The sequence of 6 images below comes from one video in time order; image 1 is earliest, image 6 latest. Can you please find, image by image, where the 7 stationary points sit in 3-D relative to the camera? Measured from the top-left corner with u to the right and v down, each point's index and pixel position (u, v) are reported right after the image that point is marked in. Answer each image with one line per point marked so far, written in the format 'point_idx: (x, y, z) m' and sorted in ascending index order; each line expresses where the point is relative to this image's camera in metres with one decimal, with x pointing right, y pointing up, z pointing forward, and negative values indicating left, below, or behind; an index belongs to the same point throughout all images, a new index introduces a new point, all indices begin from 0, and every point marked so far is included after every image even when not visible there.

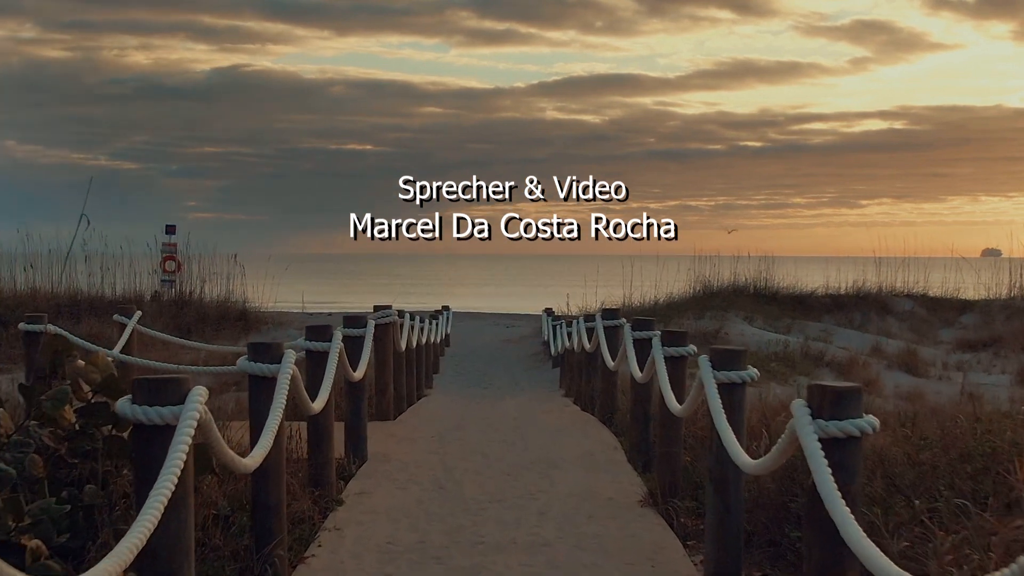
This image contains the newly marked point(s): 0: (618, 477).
0: (+0.7, -1.2, +5.4) m
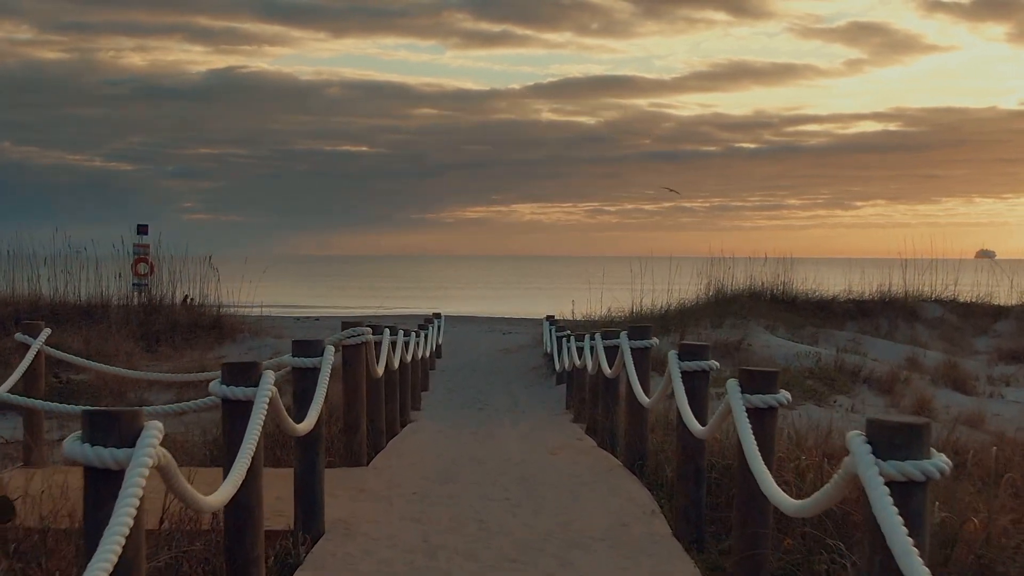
0: (+0.7, -1.3, +3.9) m
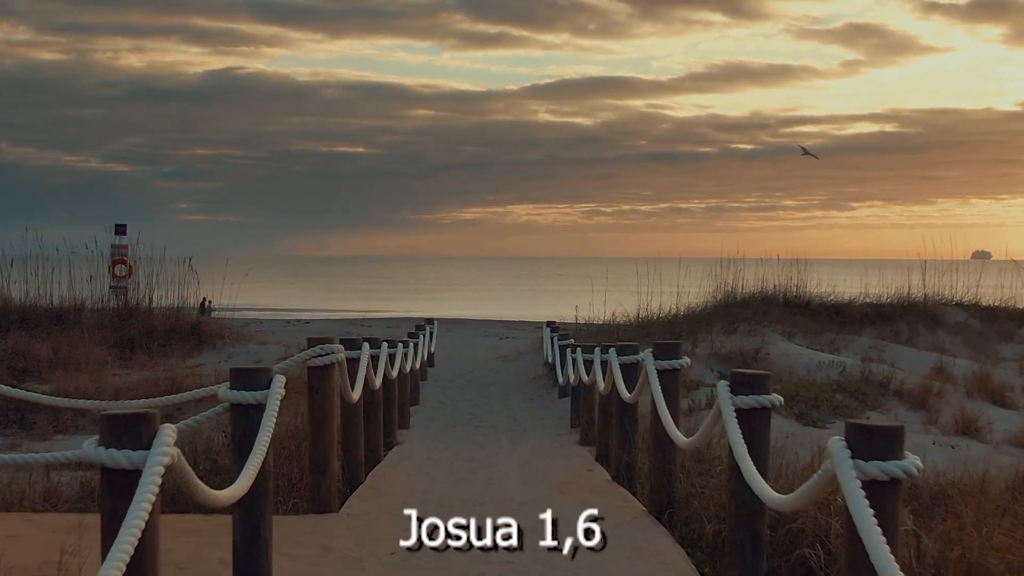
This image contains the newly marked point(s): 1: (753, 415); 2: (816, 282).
0: (+0.7, -1.3, +2.9) m
1: (+1.0, -0.5, +3.4) m
2: (+6.4, +0.1, +17.7) m
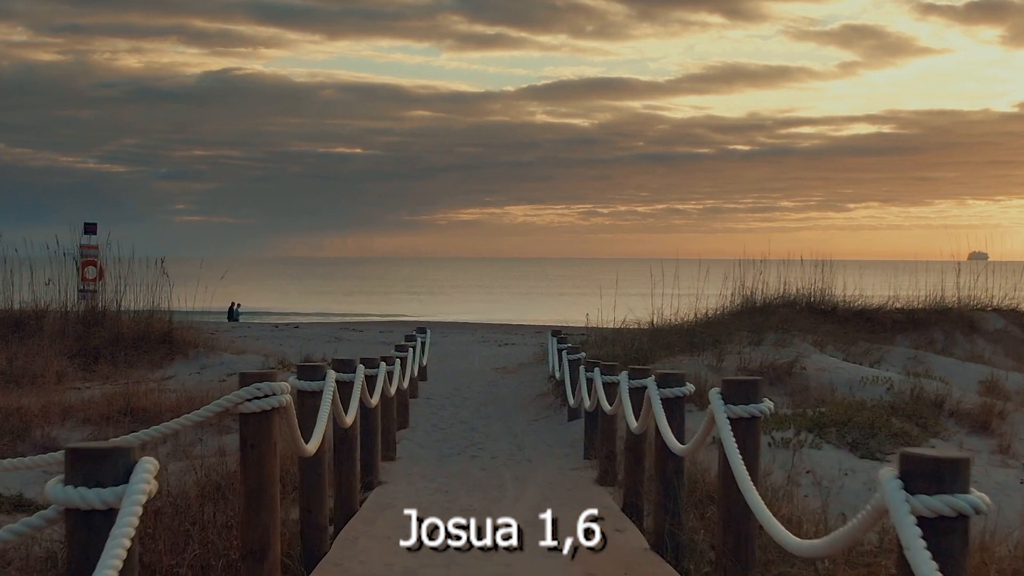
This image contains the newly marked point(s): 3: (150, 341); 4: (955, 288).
0: (+0.8, -1.4, +1.5) m
1: (+1.0, -0.6, +2.0) m
2: (+6.4, 0.0, +16.4) m
3: (-6.5, -1.0, +15.1) m
4: (+8.9, 0.0, +16.9) m
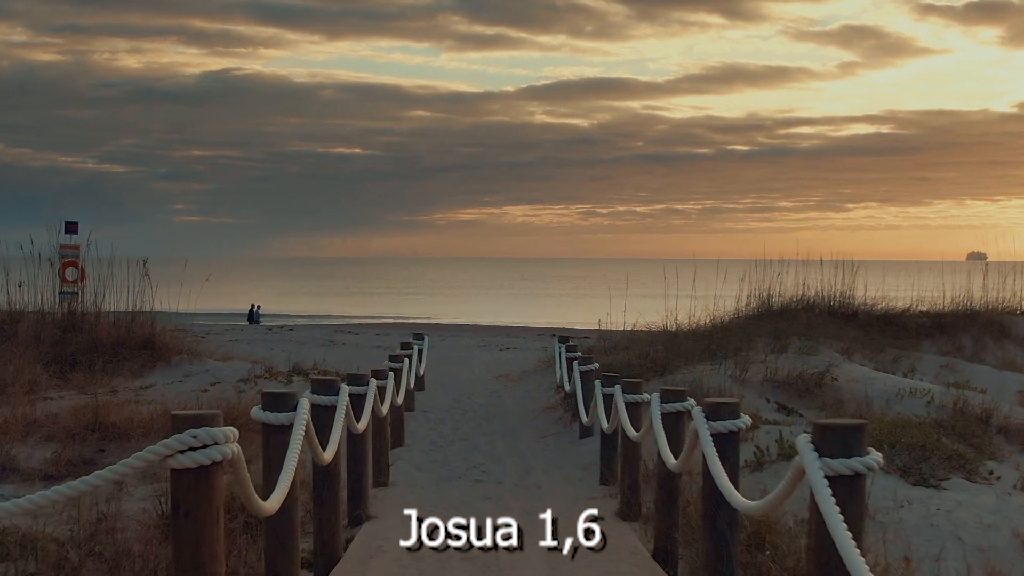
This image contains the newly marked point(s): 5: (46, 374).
0: (+0.8, -1.5, +0.7) m
1: (+1.1, -0.6, +1.2) m
2: (+6.5, 0.0, +15.5) m
3: (-6.4, -1.0, +14.2) m
4: (+8.9, 0.0, +16.0) m
5: (-7.0, -1.3, +12.7) m
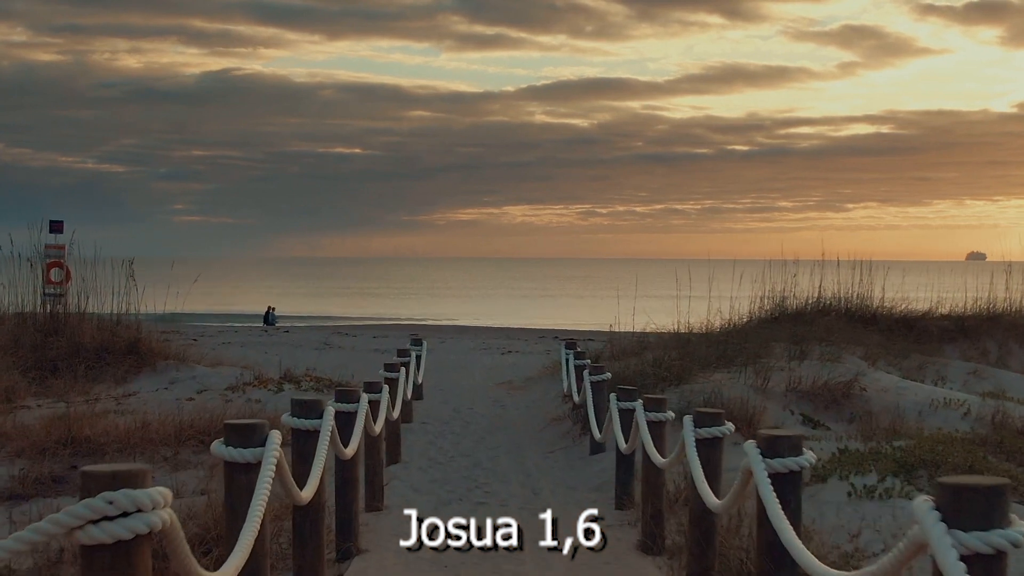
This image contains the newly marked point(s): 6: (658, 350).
0: (+0.9, -1.5, 0.0) m
1: (+1.2, -0.7, +0.5) m
2: (+6.5, 0.0, +14.9) m
3: (-6.4, -1.0, +13.6) m
4: (+9.0, -0.1, +15.4) m
5: (-7.0, -1.3, +12.0) m
6: (+2.0, -0.8, +11.4) m
